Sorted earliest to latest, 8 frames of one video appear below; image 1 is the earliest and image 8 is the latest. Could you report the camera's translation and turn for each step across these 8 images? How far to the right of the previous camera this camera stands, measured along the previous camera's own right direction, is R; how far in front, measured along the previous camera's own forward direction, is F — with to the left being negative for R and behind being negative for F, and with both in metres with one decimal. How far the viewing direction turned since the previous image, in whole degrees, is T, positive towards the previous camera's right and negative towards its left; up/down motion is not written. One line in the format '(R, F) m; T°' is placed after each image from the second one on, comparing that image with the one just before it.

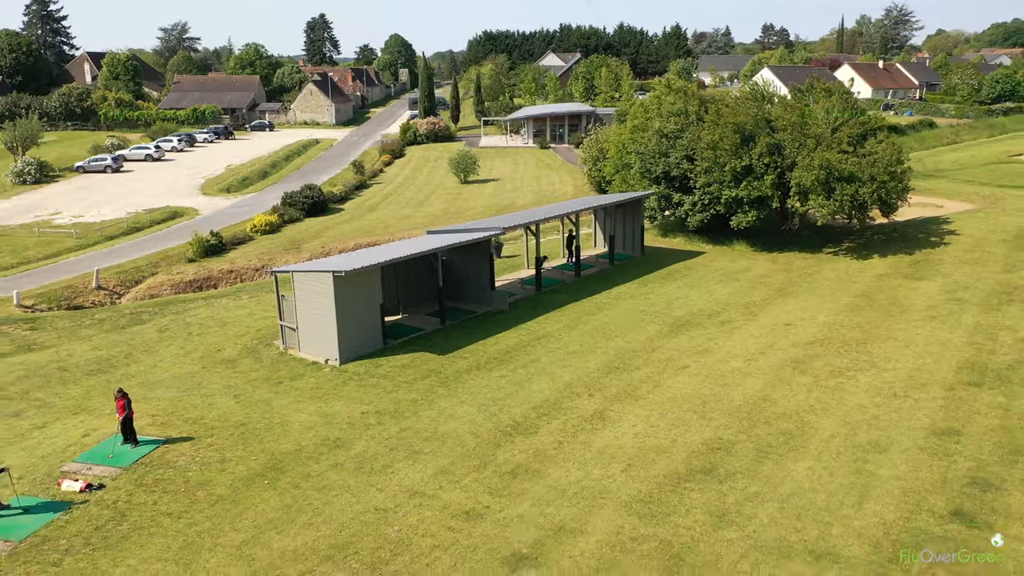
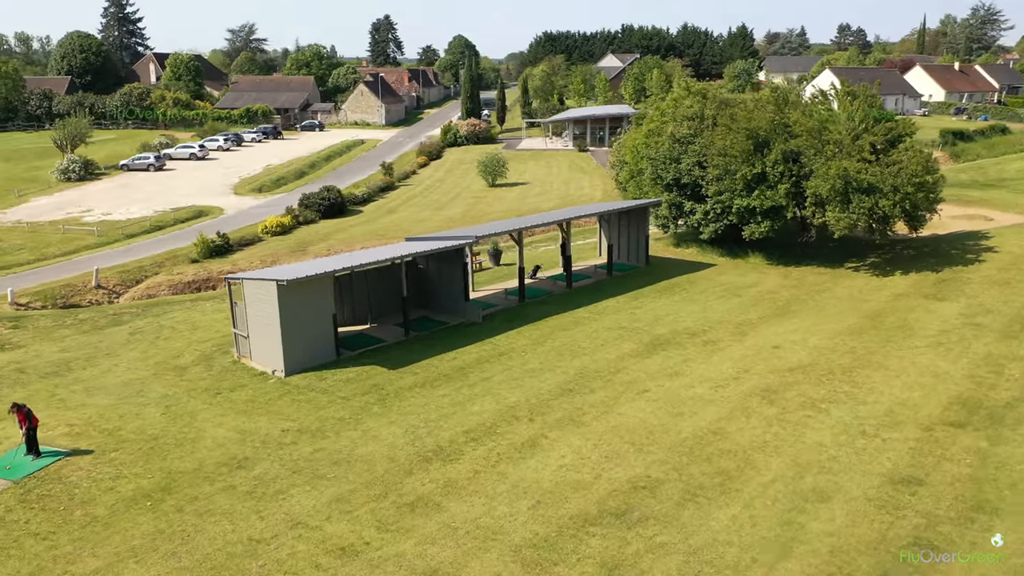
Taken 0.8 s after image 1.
(+2.5, +1.1) m; -5°
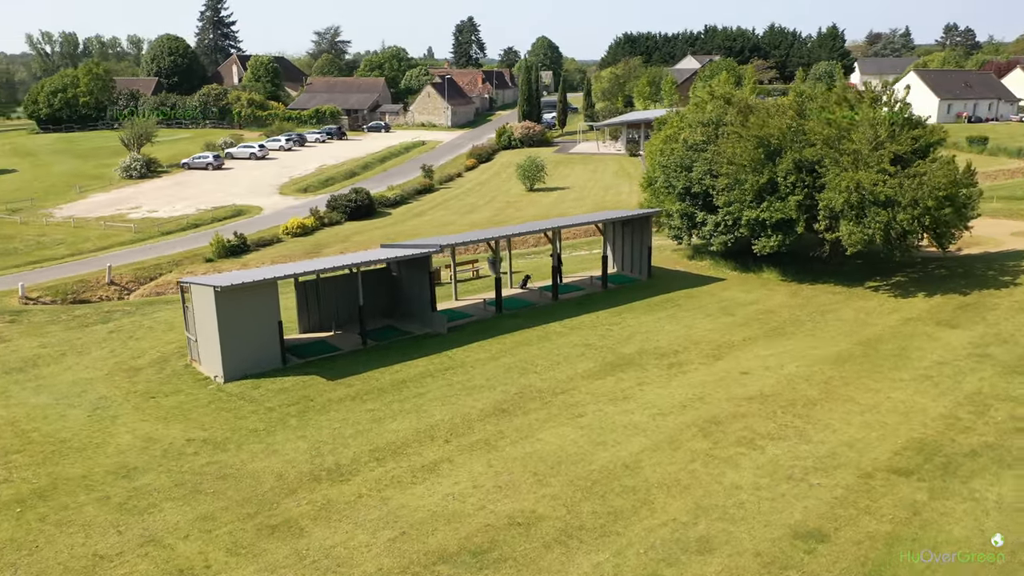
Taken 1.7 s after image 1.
(+3.2, +0.9) m; -6°
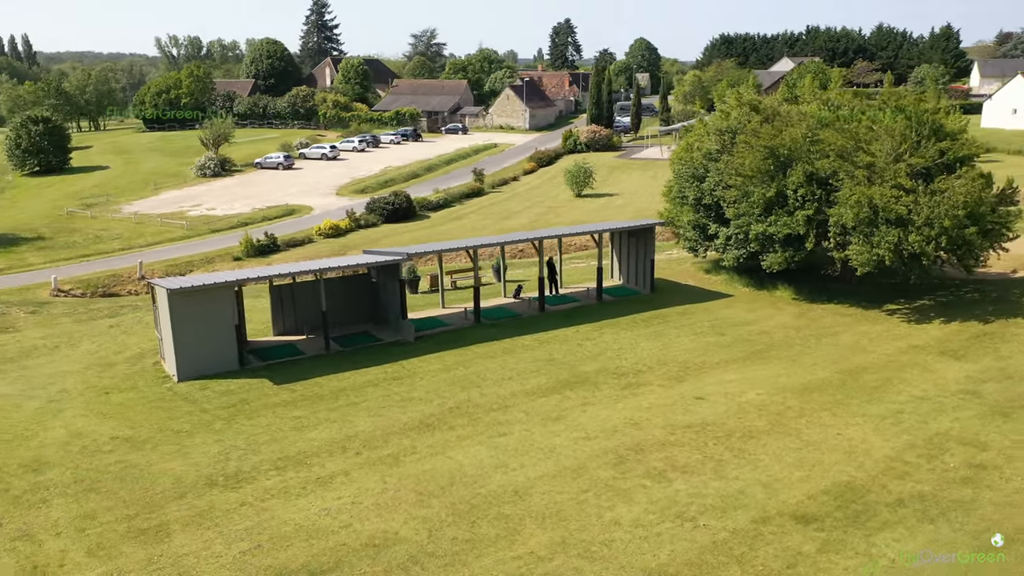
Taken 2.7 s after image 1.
(+3.4, +0.6) m; -7°
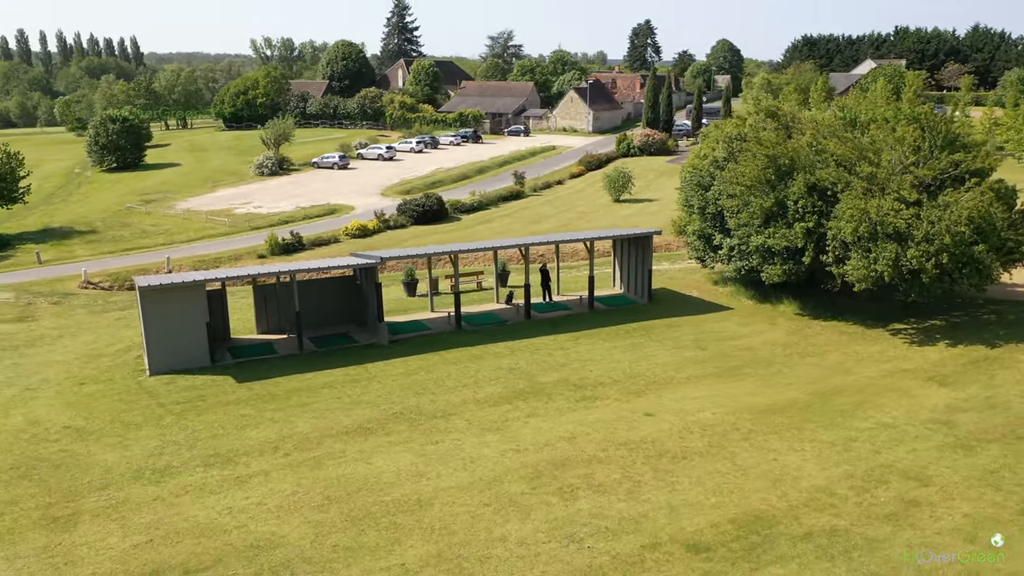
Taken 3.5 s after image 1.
(+2.8, +0.3) m; -6°
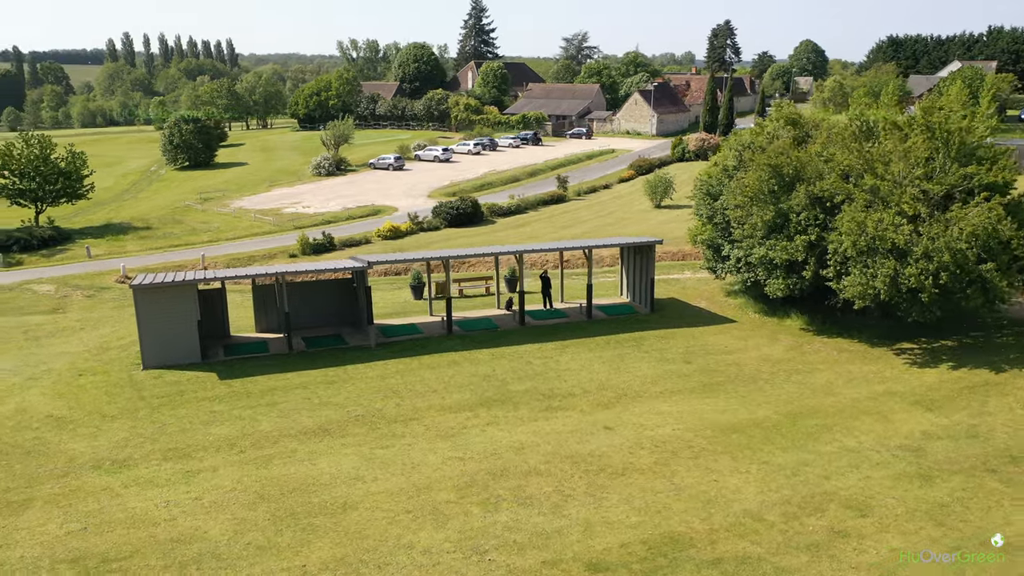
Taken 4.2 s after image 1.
(+2.5, +0.1) m; -6°
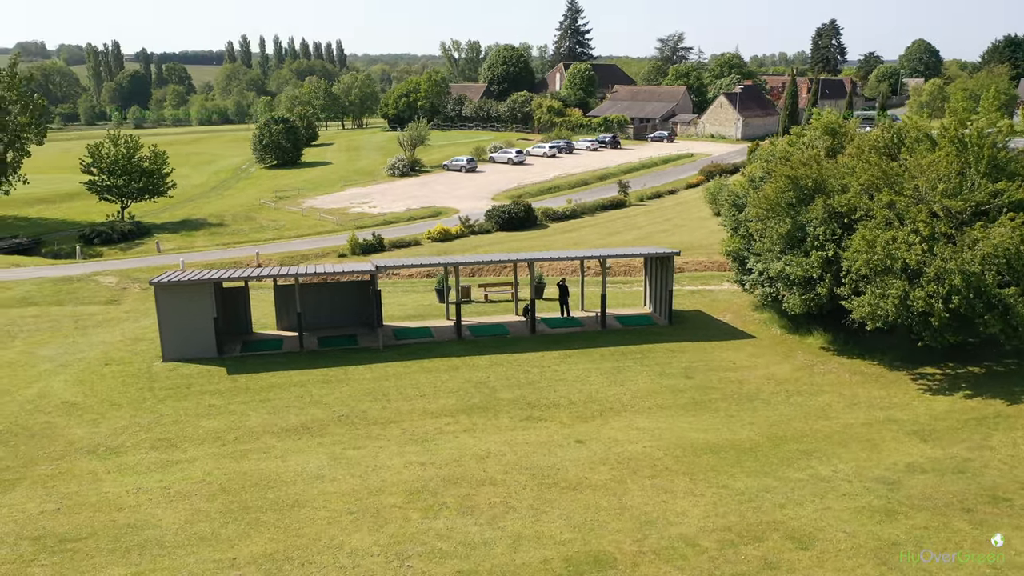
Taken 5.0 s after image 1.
(+2.5, 0.0) m; -7°
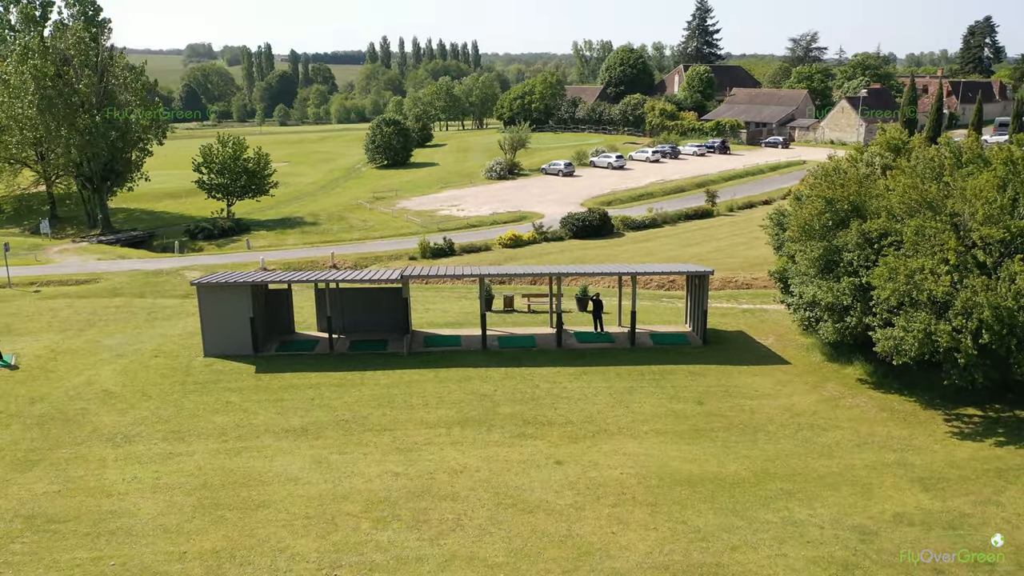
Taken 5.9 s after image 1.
(+2.9, +0.1) m; -9°
